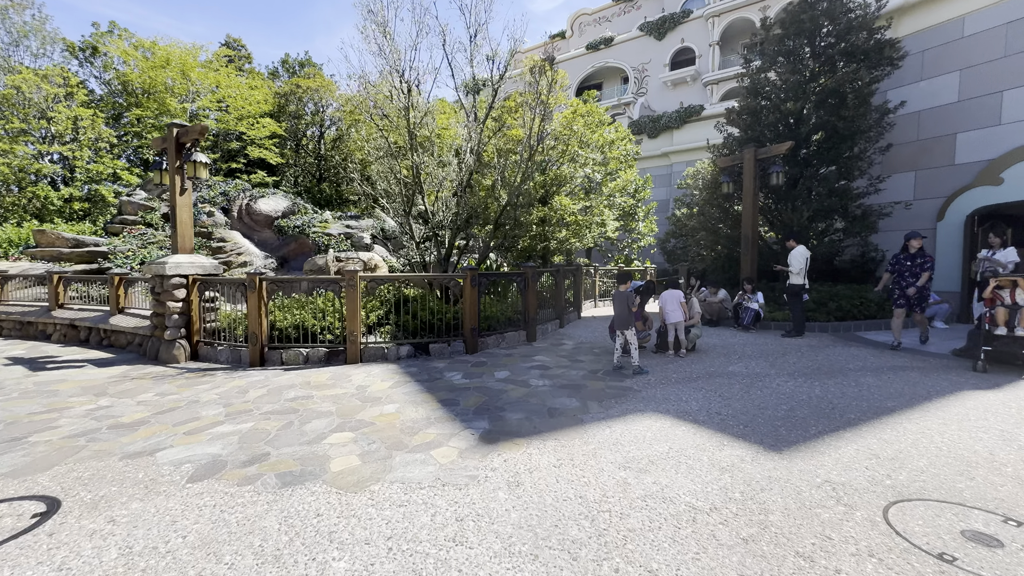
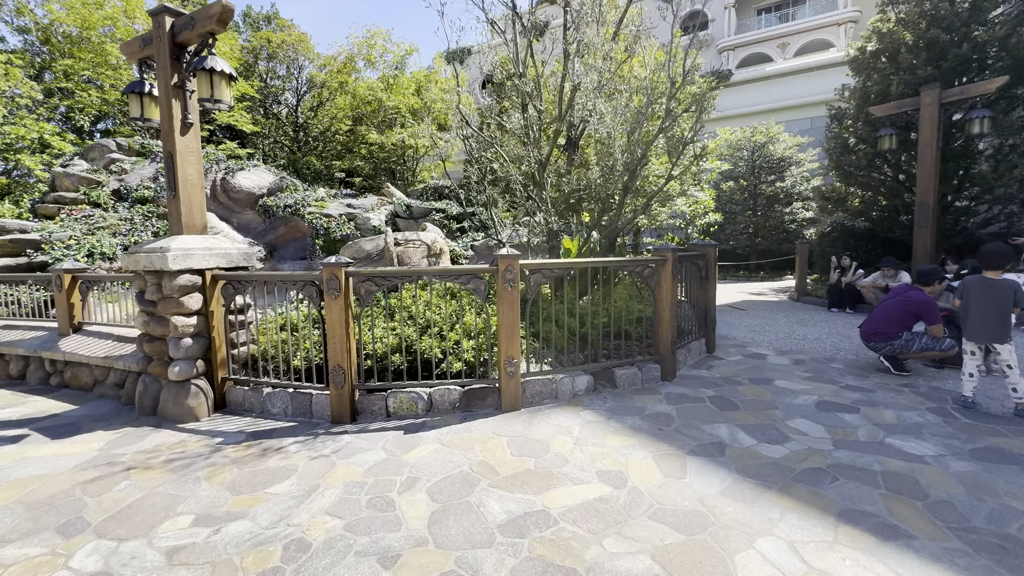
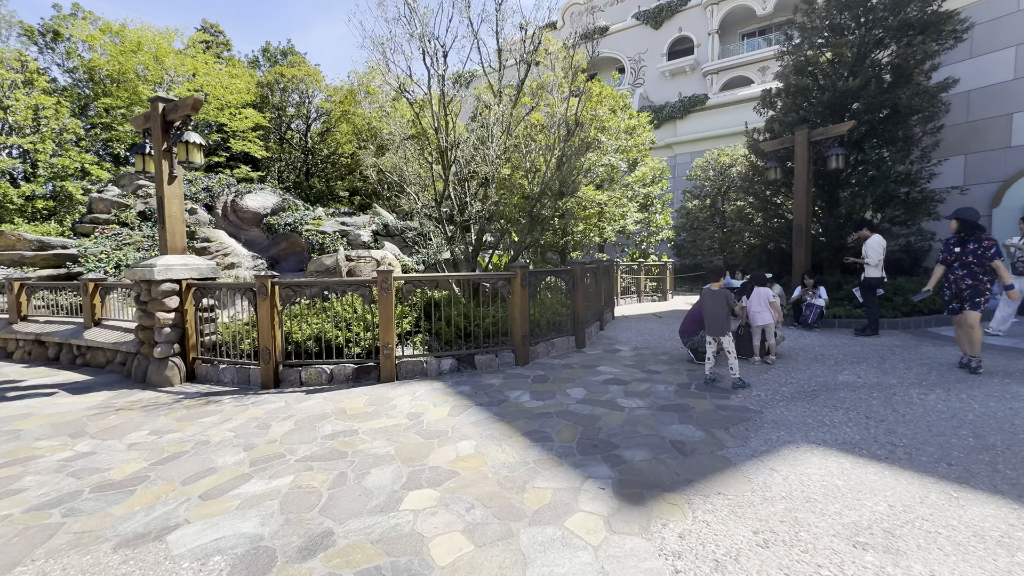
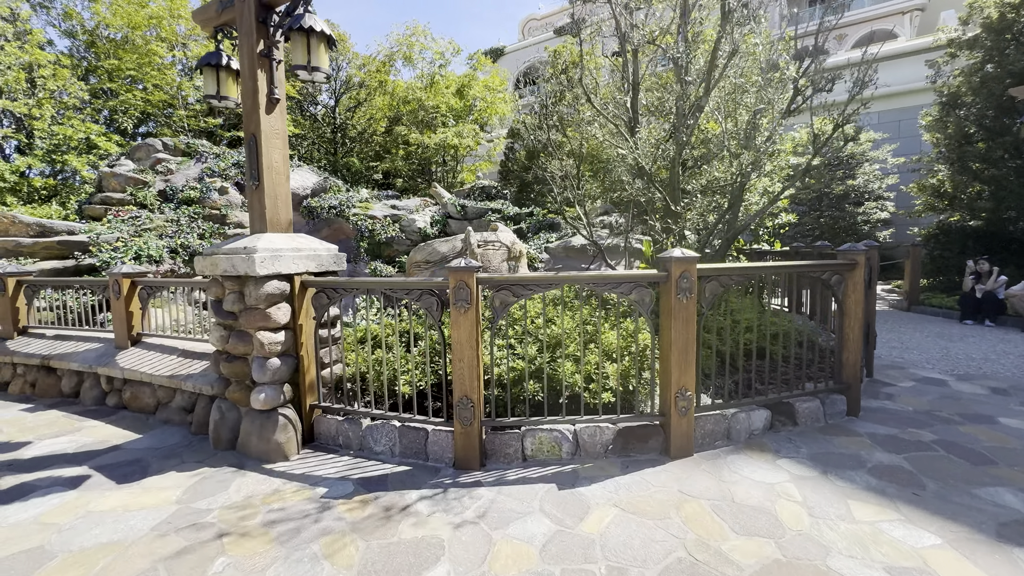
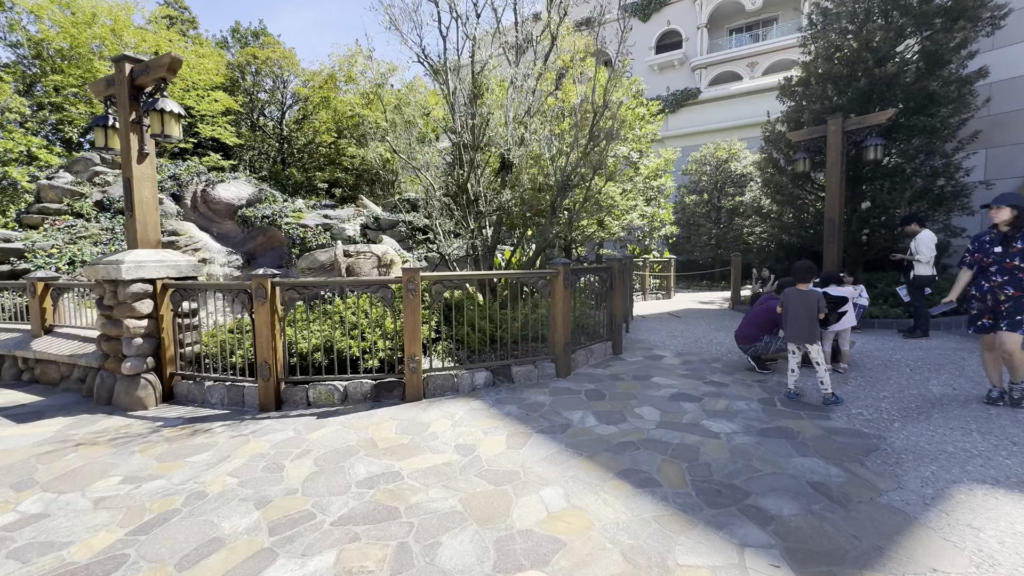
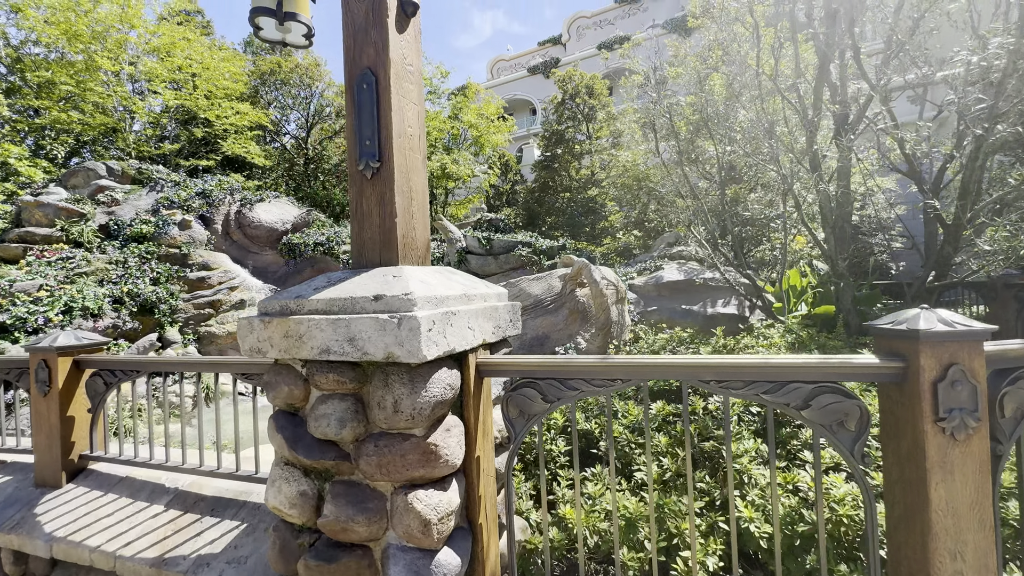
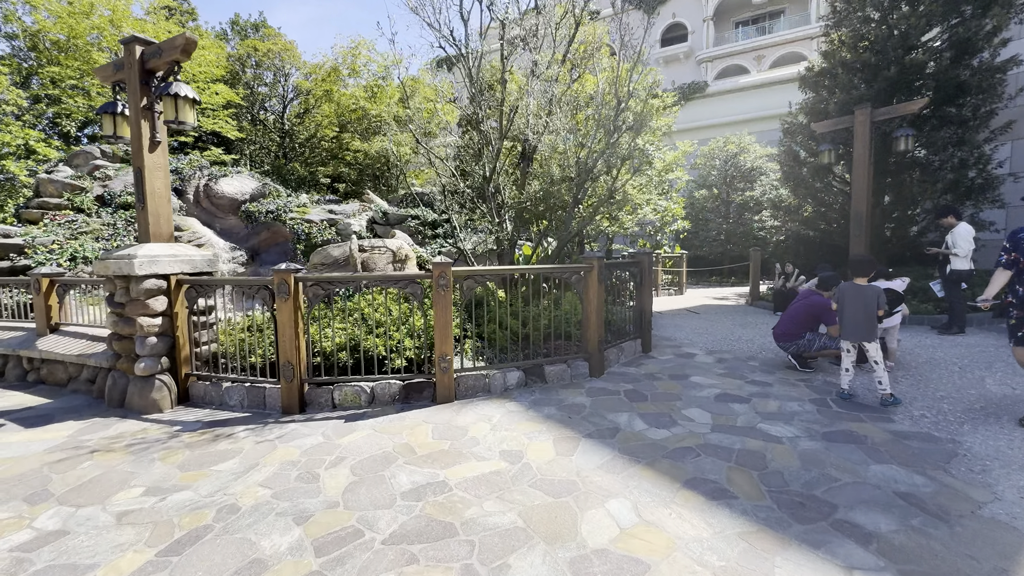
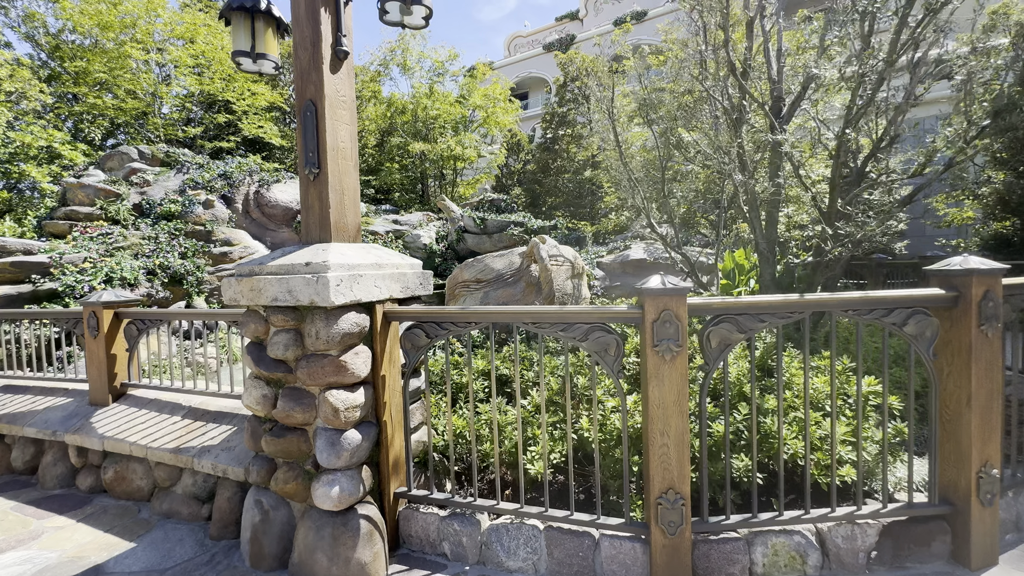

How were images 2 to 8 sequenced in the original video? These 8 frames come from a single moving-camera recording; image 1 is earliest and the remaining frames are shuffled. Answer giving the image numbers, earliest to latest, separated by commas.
3, 5, 7, 2, 4, 8, 6
